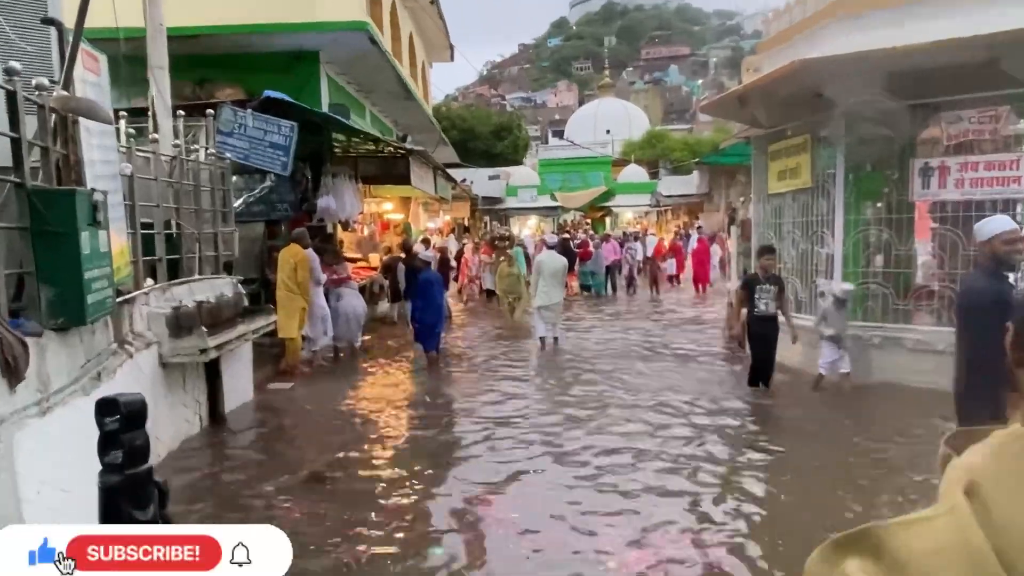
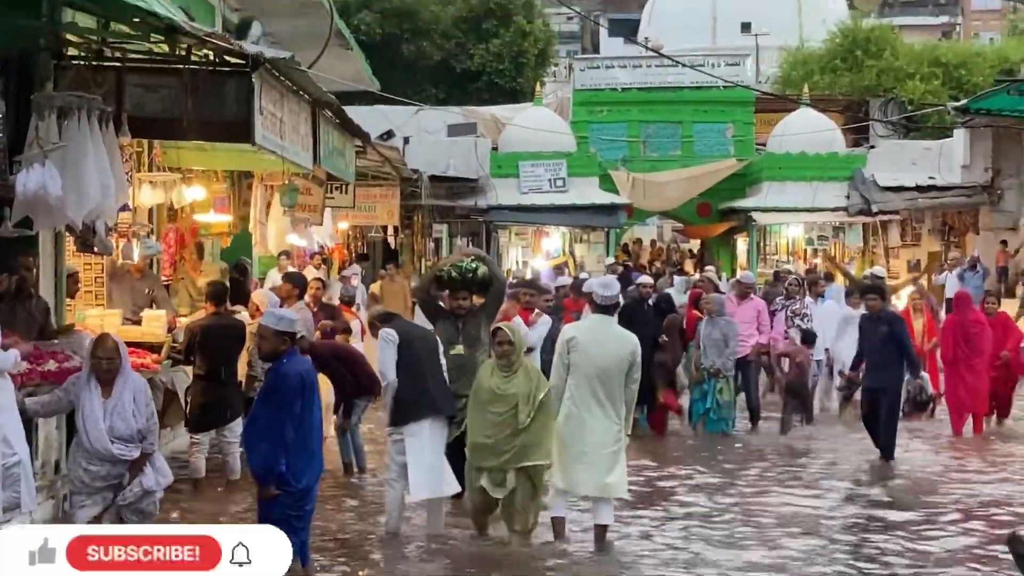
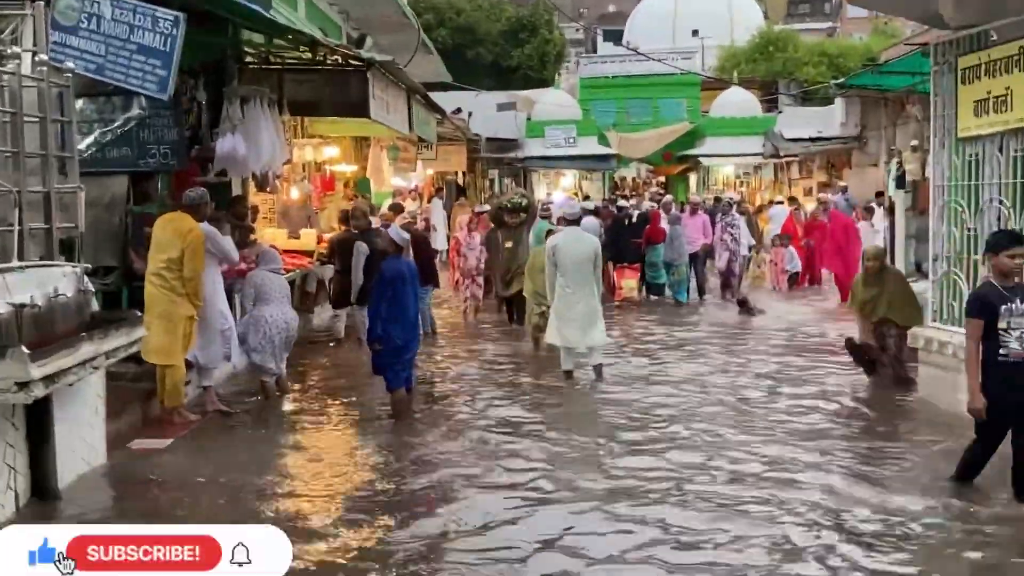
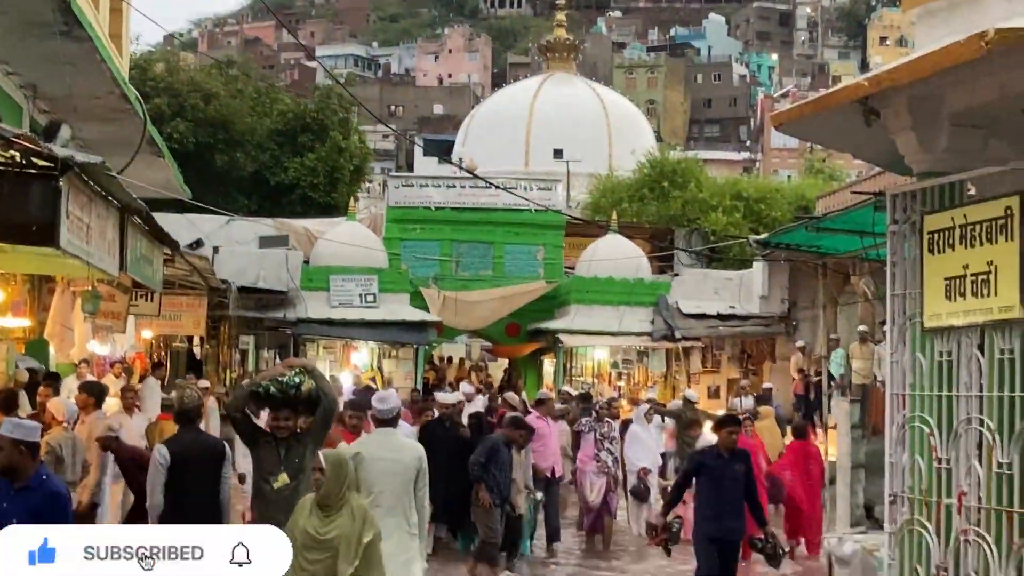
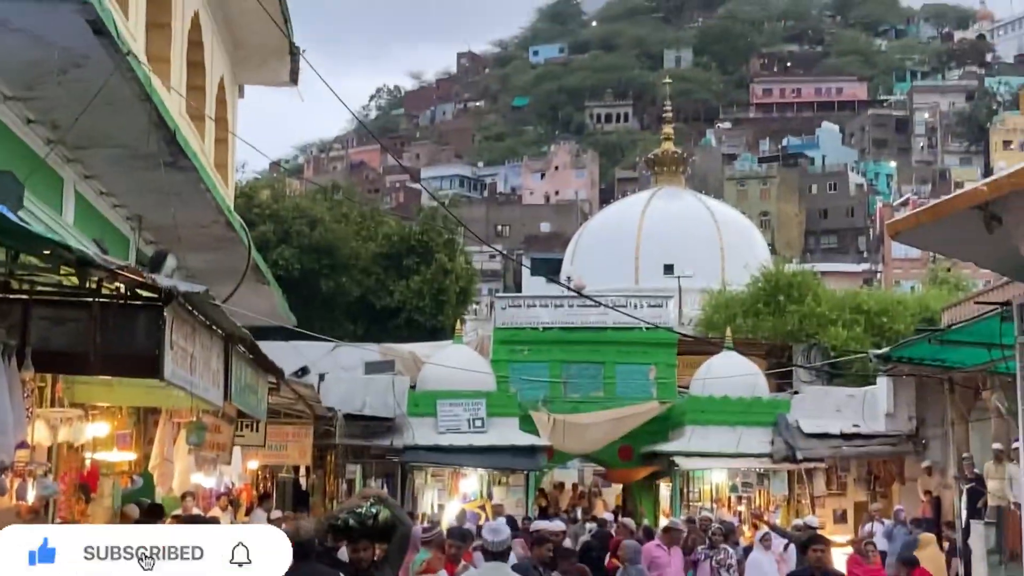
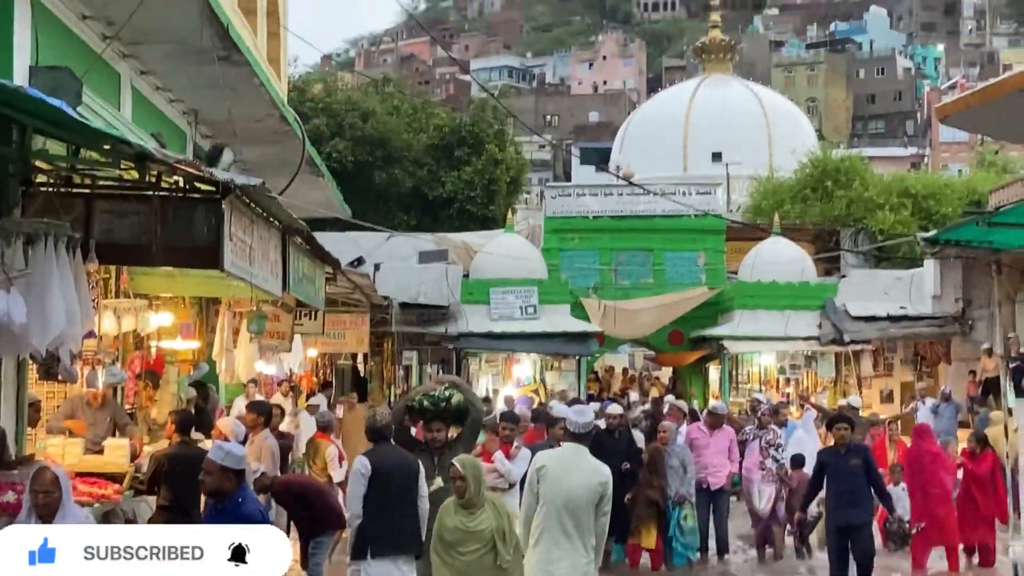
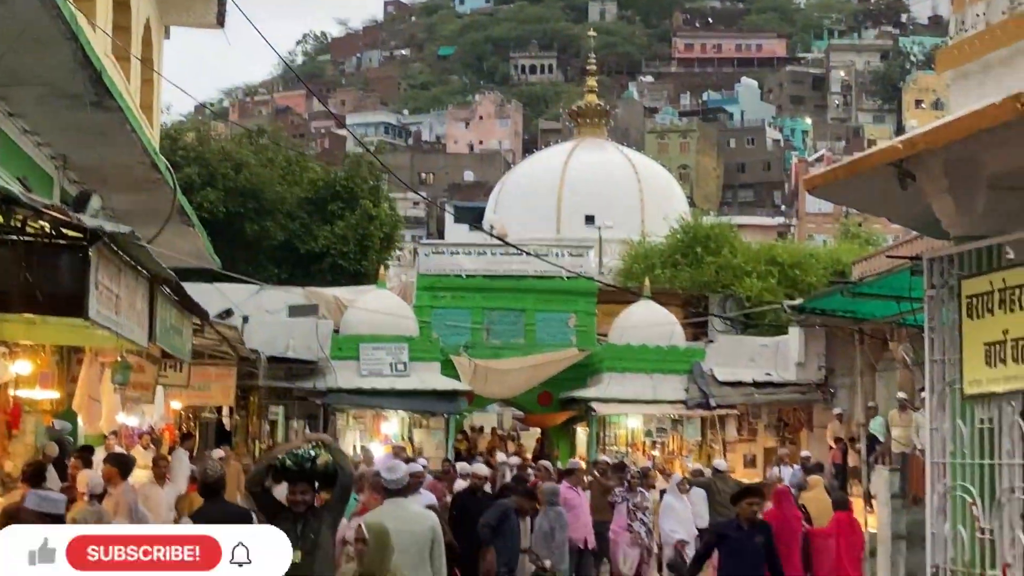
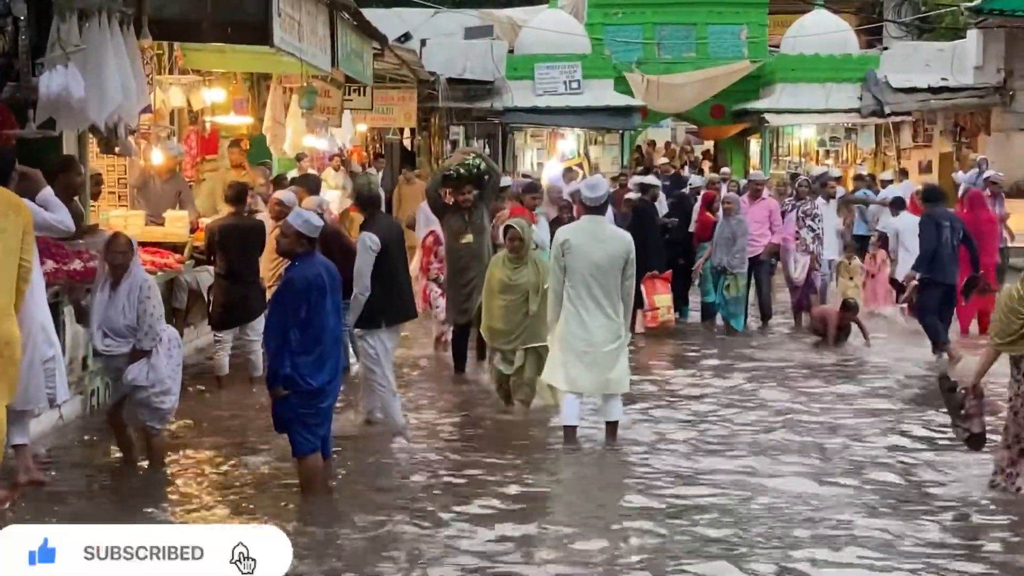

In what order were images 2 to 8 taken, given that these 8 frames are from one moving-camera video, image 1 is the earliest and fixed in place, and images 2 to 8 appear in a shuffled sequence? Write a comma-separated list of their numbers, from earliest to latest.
3, 8, 2, 6, 5, 7, 4
